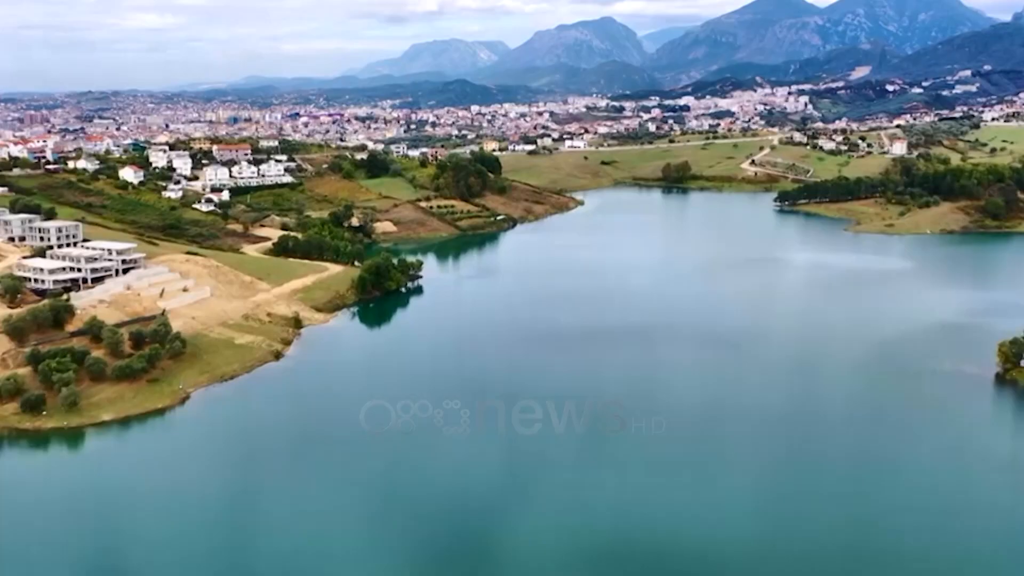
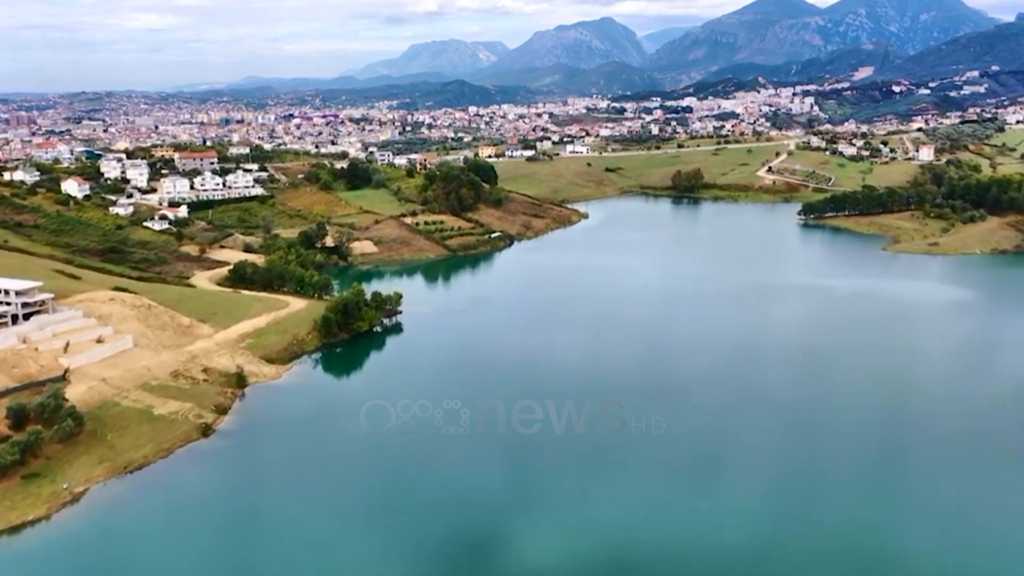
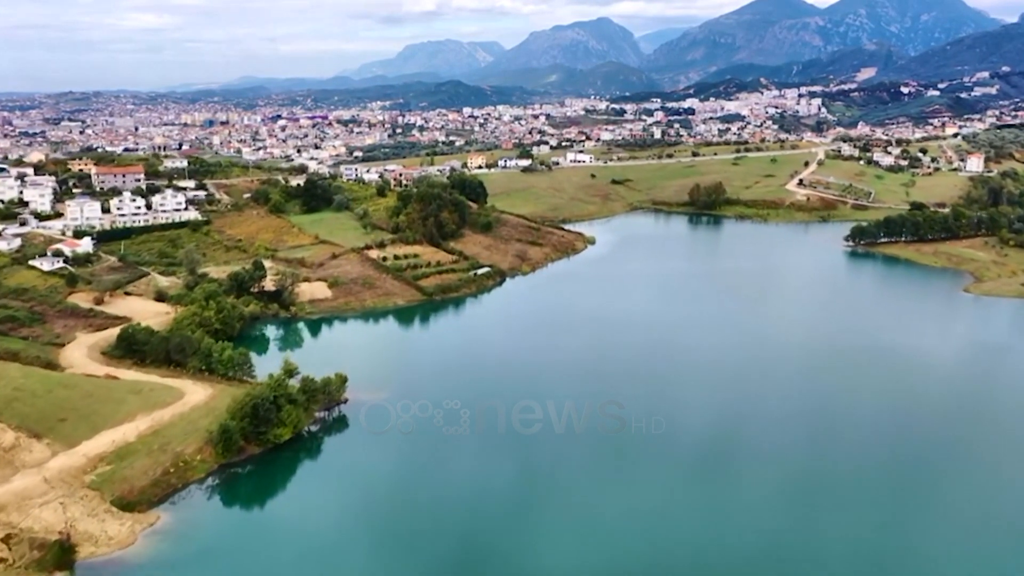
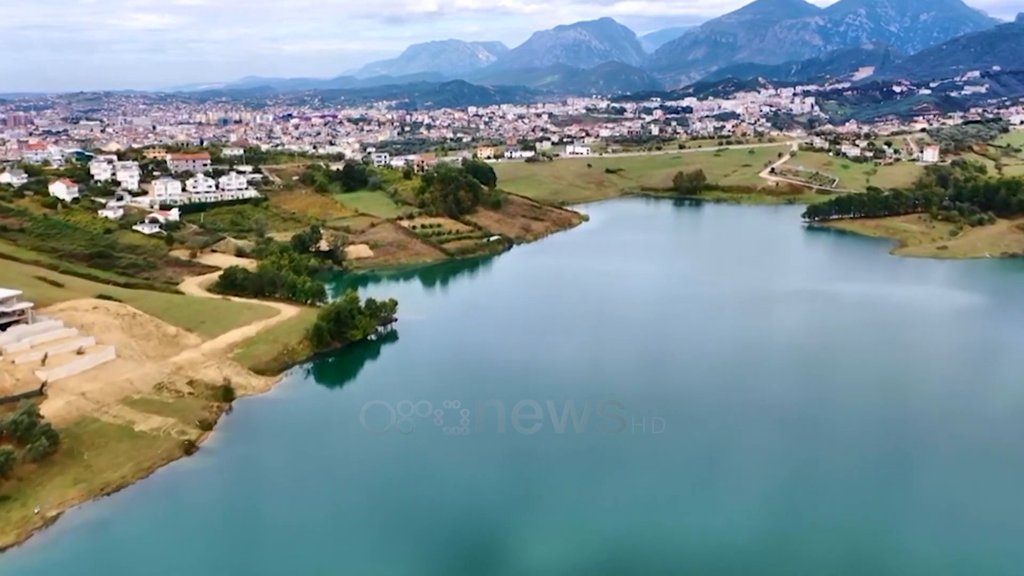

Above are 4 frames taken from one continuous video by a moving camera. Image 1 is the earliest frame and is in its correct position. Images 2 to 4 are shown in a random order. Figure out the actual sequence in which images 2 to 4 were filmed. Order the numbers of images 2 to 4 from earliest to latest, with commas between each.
2, 4, 3
